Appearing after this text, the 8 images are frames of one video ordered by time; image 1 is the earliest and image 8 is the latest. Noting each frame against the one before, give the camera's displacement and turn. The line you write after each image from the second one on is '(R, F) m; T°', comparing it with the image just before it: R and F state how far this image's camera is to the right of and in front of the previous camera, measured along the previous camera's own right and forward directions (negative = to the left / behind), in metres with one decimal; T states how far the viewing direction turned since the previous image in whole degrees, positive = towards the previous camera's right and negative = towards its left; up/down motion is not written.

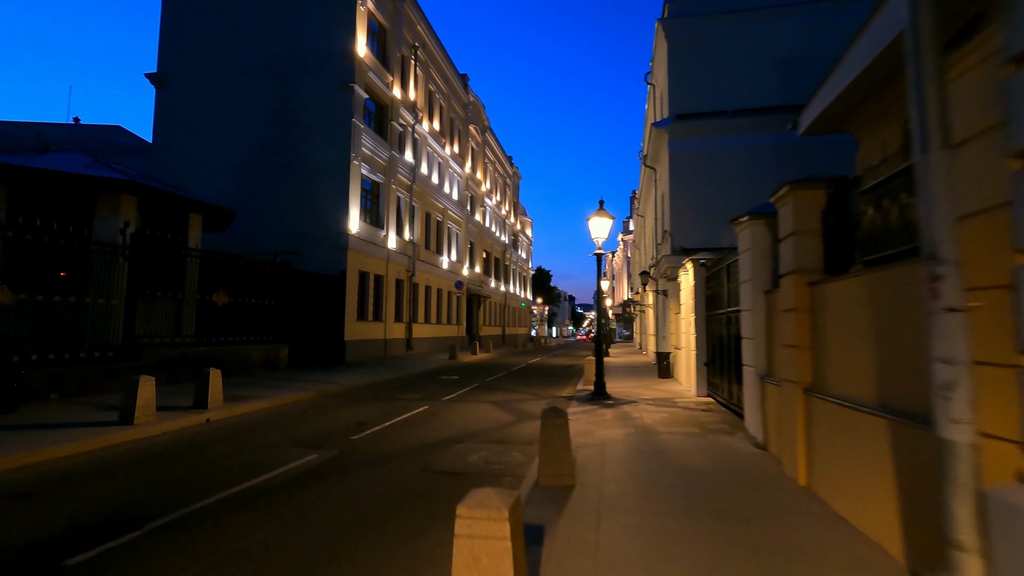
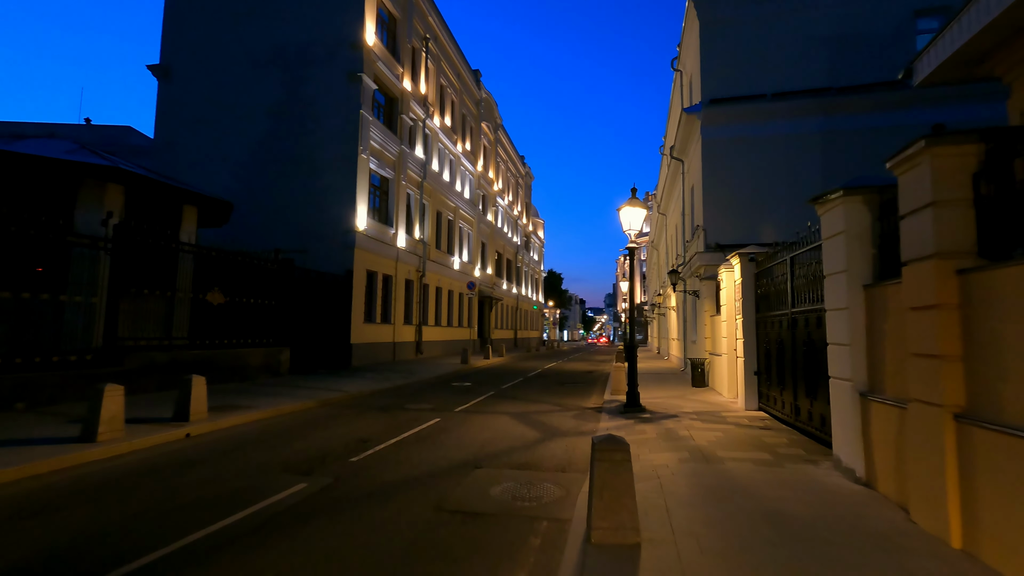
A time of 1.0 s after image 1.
(-0.3, +1.4) m; -1°
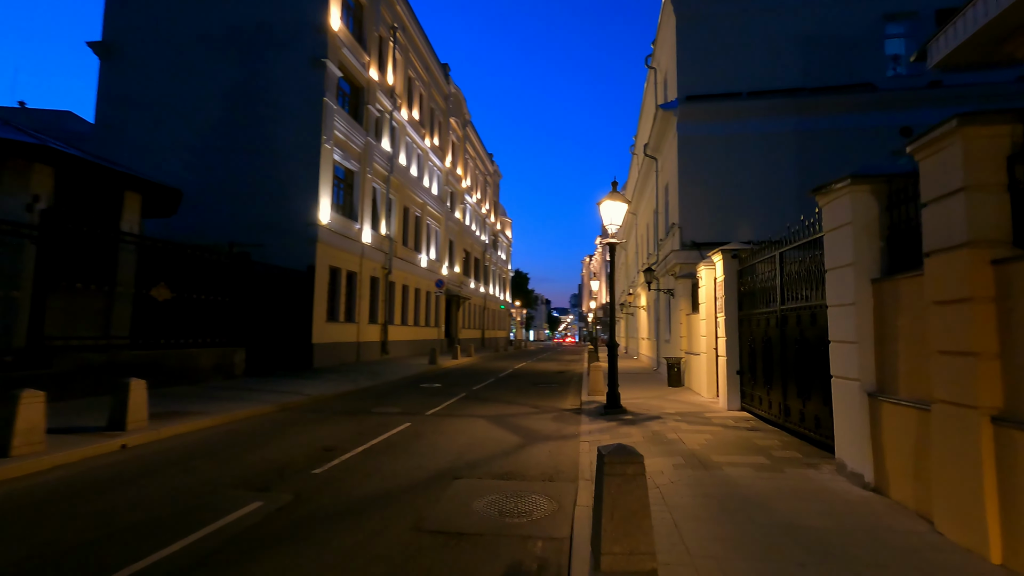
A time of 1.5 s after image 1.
(-0.2, +0.6) m; +4°
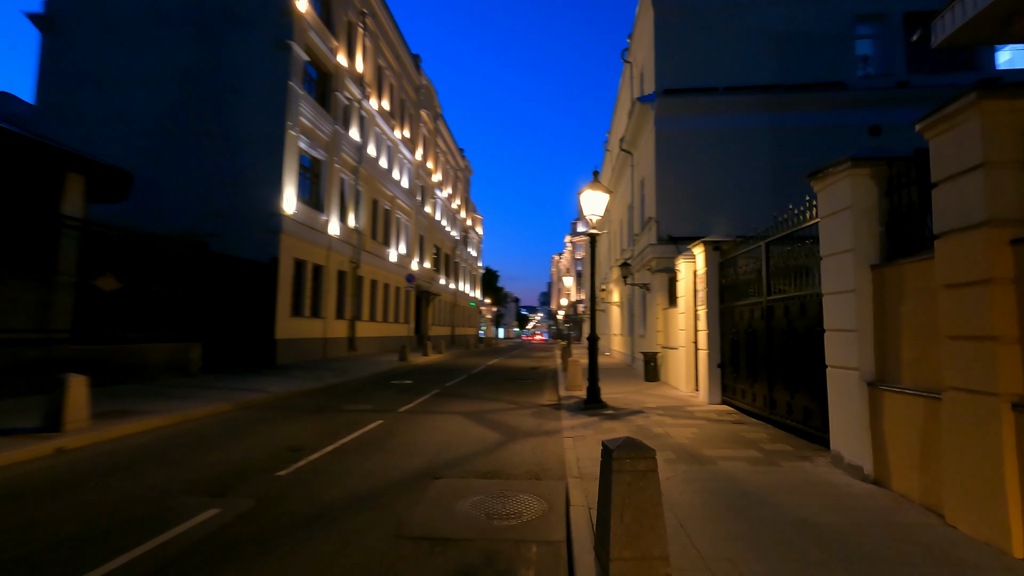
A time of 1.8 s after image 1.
(-0.2, +0.4) m; +4°
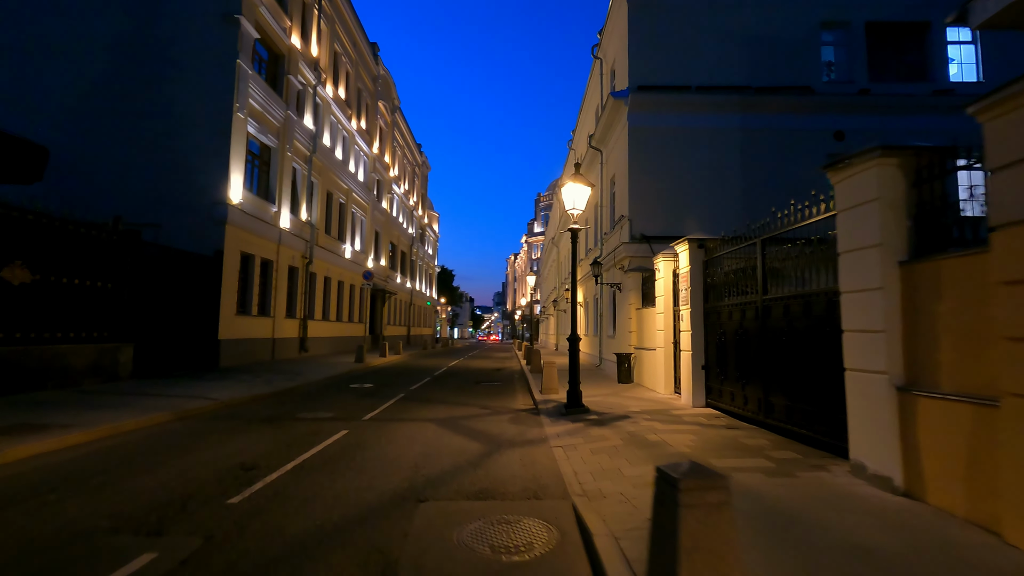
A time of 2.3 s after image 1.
(-0.5, +0.7) m; +5°
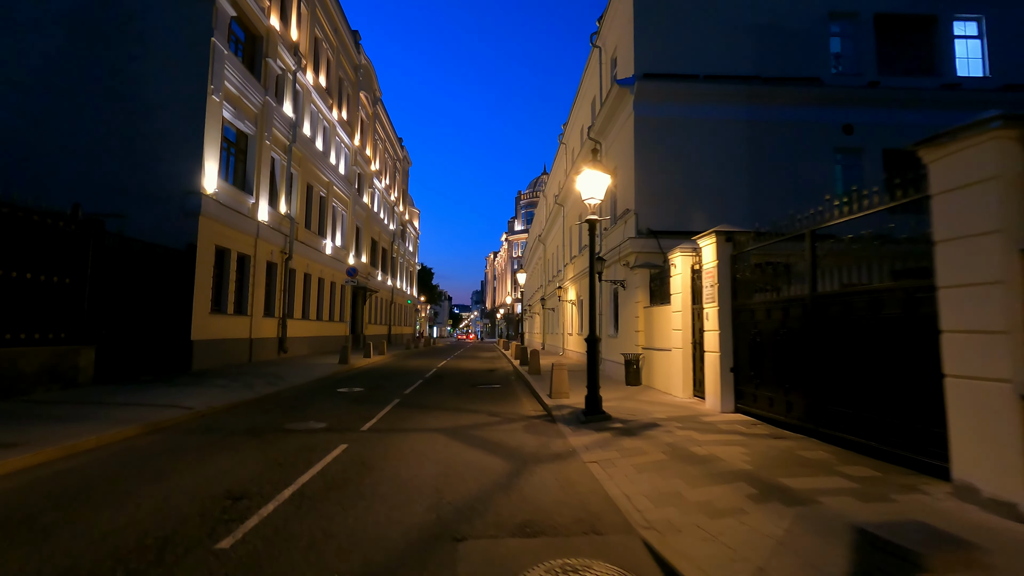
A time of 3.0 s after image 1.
(-0.7, +0.9) m; +3°
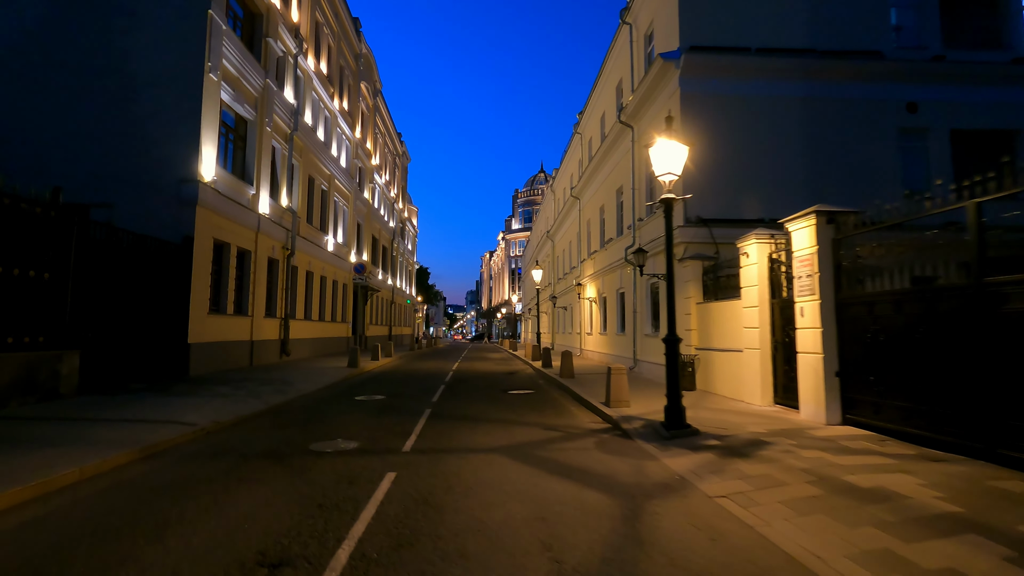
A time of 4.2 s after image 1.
(-1.2, +1.5) m; +1°
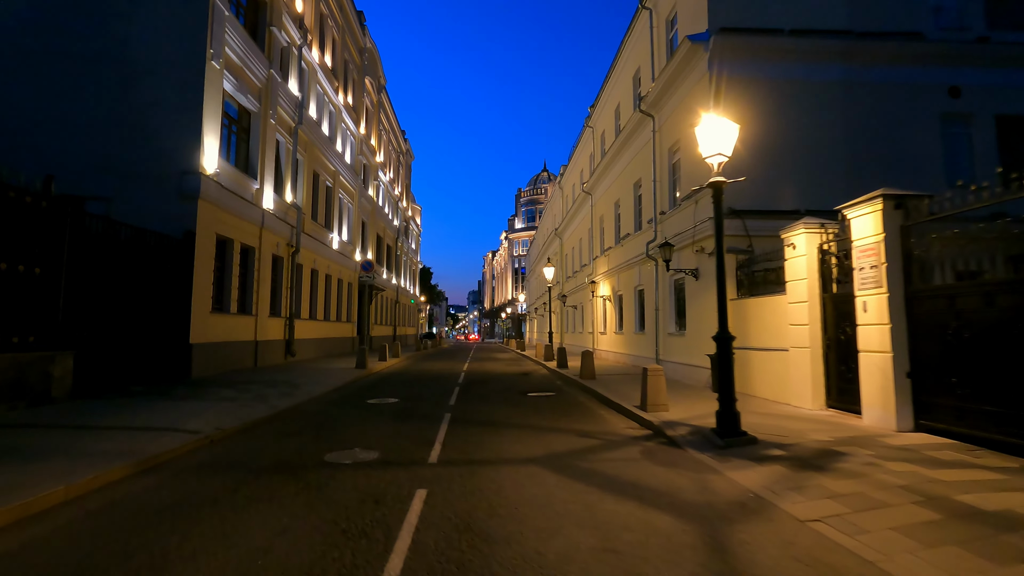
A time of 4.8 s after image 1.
(-0.5, +0.8) m; 0°
